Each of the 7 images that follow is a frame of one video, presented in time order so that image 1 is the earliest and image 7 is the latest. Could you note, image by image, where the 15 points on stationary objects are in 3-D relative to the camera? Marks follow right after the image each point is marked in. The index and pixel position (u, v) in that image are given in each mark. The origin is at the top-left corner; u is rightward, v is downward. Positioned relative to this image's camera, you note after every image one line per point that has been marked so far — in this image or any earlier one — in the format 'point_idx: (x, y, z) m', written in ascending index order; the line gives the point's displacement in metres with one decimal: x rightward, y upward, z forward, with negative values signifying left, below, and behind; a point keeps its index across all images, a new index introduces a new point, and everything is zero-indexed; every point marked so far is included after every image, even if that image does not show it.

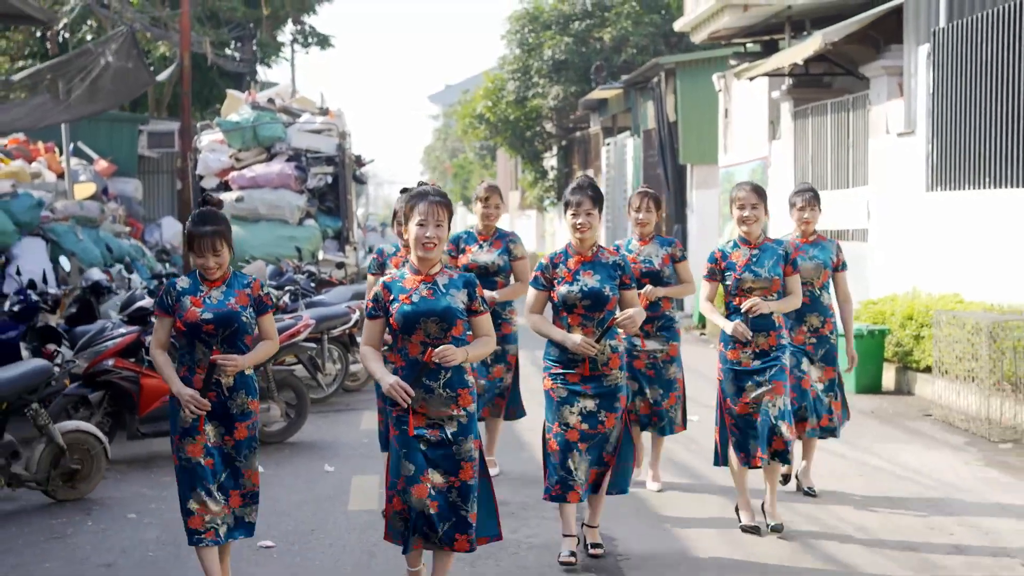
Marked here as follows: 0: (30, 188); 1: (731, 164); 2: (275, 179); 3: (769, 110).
0: (-7.1, +1.5, +17.7) m
1: (+3.0, +1.7, +16.9) m
2: (-2.8, +1.3, +14.3) m
3: (+3.2, +2.2, +15.2) m
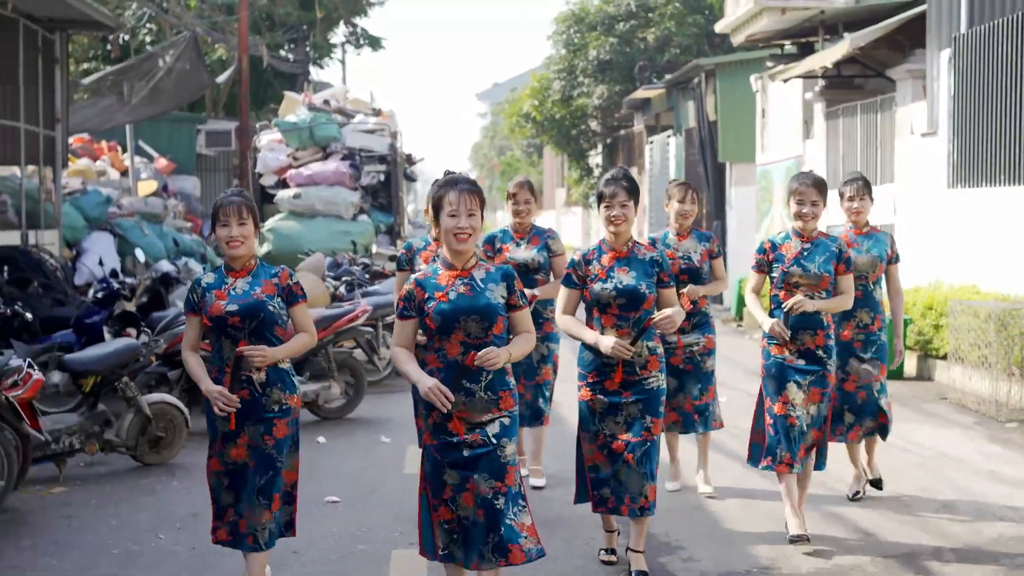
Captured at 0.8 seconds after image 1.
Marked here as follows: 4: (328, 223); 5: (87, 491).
0: (-6.4, +1.6, +18.6) m
1: (+3.7, +1.8, +17.4) m
2: (-2.3, +1.4, +15.1) m
3: (+3.7, +2.3, +15.7) m
4: (-2.3, +0.8, +14.8) m
5: (-2.4, -1.1, +6.8) m
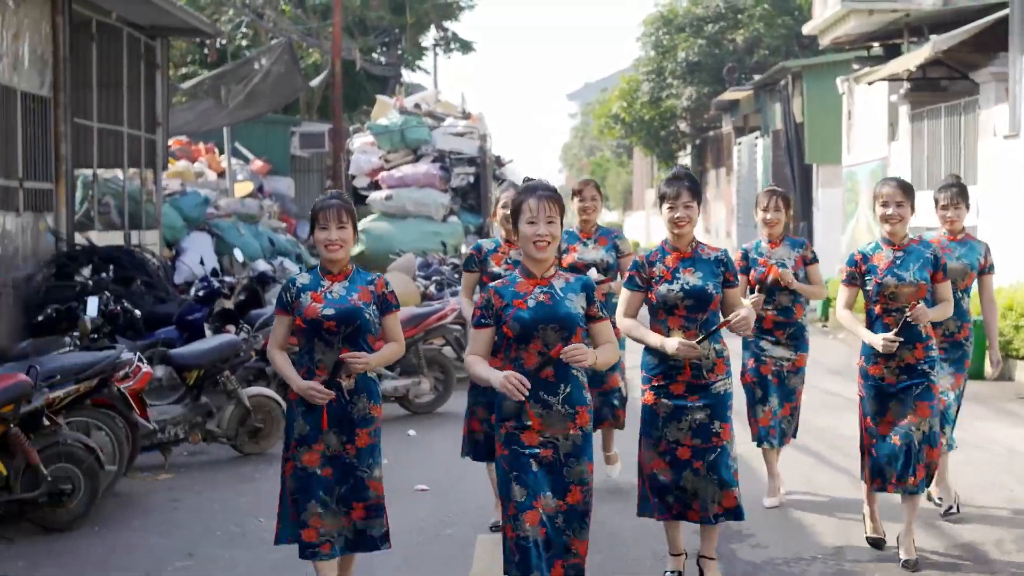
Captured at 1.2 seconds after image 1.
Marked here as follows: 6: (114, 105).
0: (-5.0, +1.6, +19.2) m
1: (+4.9, +1.8, +17.3) m
2: (-1.2, +1.4, +15.4) m
3: (+4.9, +2.3, +15.6) m
4: (-1.2, +0.8, +15.2) m
5: (-1.9, -1.1, +7.2) m
6: (-4.8, +2.2, +14.4) m
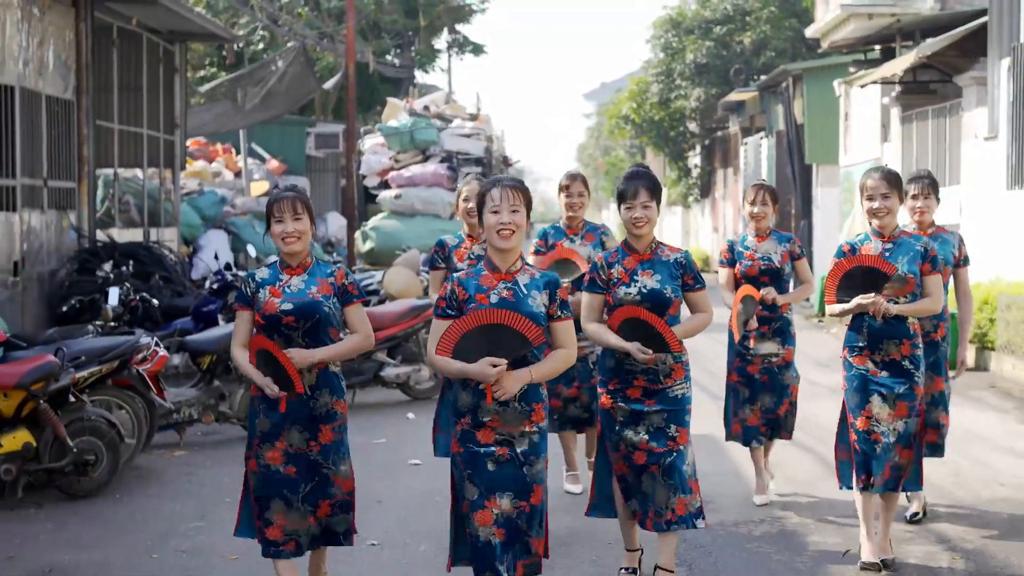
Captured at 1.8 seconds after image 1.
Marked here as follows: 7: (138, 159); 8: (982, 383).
0: (-4.9, +1.7, +19.9) m
1: (+5.0, +1.8, +17.8) m
2: (-1.1, +1.5, +16.0) m
3: (+4.9, +2.3, +16.1) m
4: (-1.1, +0.9, +15.8) m
5: (-2.0, -1.1, +7.8) m
6: (-4.7, +2.3, +15.1) m
7: (-4.7, +1.6, +15.1) m
8: (+3.9, -0.8, +9.9) m
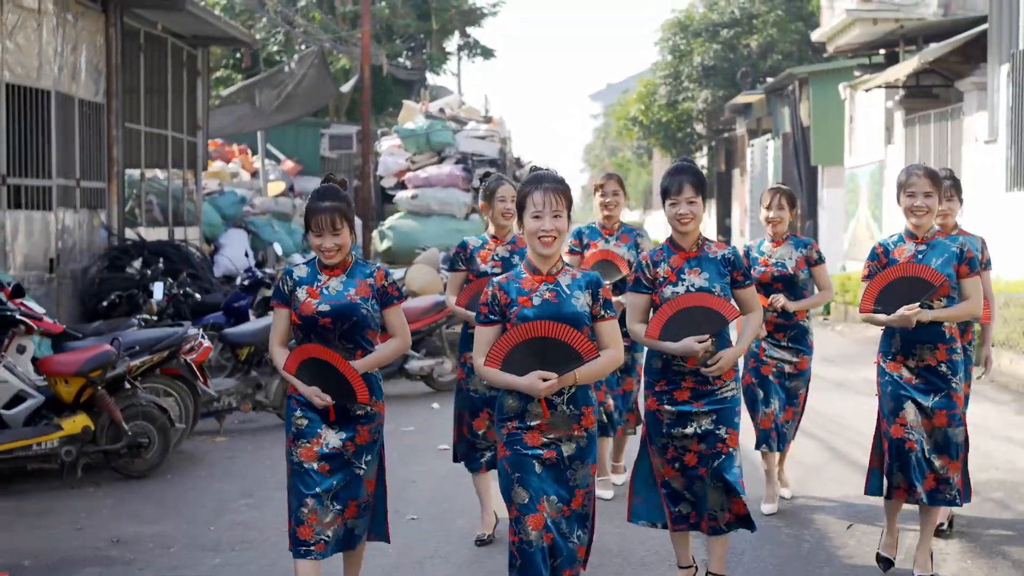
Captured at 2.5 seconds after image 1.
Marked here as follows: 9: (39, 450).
0: (-4.7, +1.7, +20.3) m
1: (+5.2, +1.8, +18.2) m
2: (-0.9, +1.5, +16.5) m
3: (+5.1, +2.3, +16.5) m
4: (-0.9, +0.9, +16.2) m
5: (-1.8, -1.0, +8.2) m
6: (-4.5, +2.3, +15.5) m
7: (-4.5, +1.7, +15.6) m
8: (+4.0, -0.8, +10.3) m
9: (-2.5, -0.9, +6.5) m
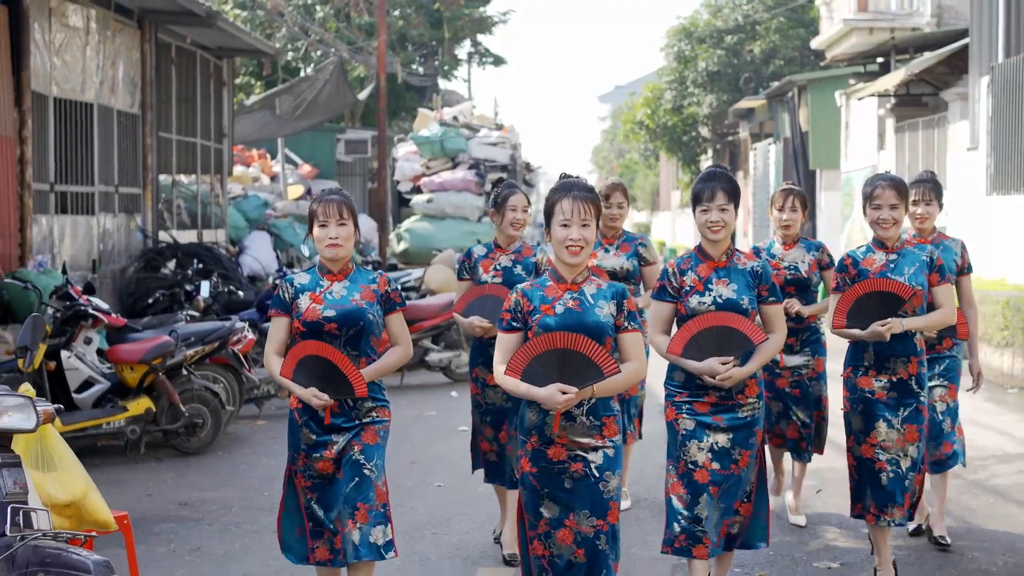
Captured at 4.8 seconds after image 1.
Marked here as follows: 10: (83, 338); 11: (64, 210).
0: (-4.5, +1.7, +21.2) m
1: (+5.4, +1.9, +19.0) m
2: (-0.8, +1.5, +17.3) m
3: (+5.3, +2.4, +17.3) m
4: (-0.8, +0.9, +17.1) m
5: (-1.7, -1.0, +9.1) m
6: (-4.4, +2.3, +16.4) m
7: (-4.4, +1.7, +16.5) m
8: (+4.2, -0.7, +11.1) m
9: (-2.5, -0.9, +7.3) m
10: (-2.7, -0.3, +7.6) m
11: (-4.5, +0.8, +12.1) m
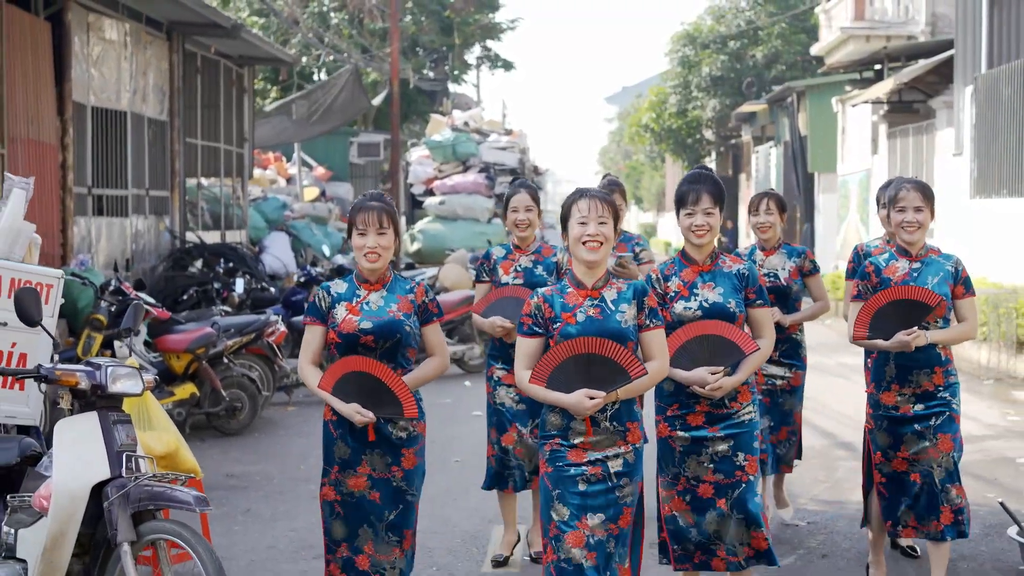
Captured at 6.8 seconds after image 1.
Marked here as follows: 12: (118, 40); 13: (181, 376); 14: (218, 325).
0: (-4.4, +1.8, +22.0) m
1: (+5.5, +1.9, +19.8) m
2: (-0.6, +1.5, +18.1) m
3: (+5.4, +2.4, +18.0) m
4: (-0.7, +0.9, +17.8) m
5: (-1.7, -1.0, +9.8) m
6: (-4.3, +2.3, +17.2) m
7: (-4.2, +1.7, +17.2) m
8: (+4.2, -0.7, +11.9) m
9: (-2.4, -0.8, +8.1) m
10: (-2.6, -0.3, +8.4) m
11: (-4.4, +0.8, +12.9) m
12: (-4.4, +2.8, +13.4) m
13: (-2.3, -0.6, +8.4) m
14: (-2.1, -0.3, +8.6) m
